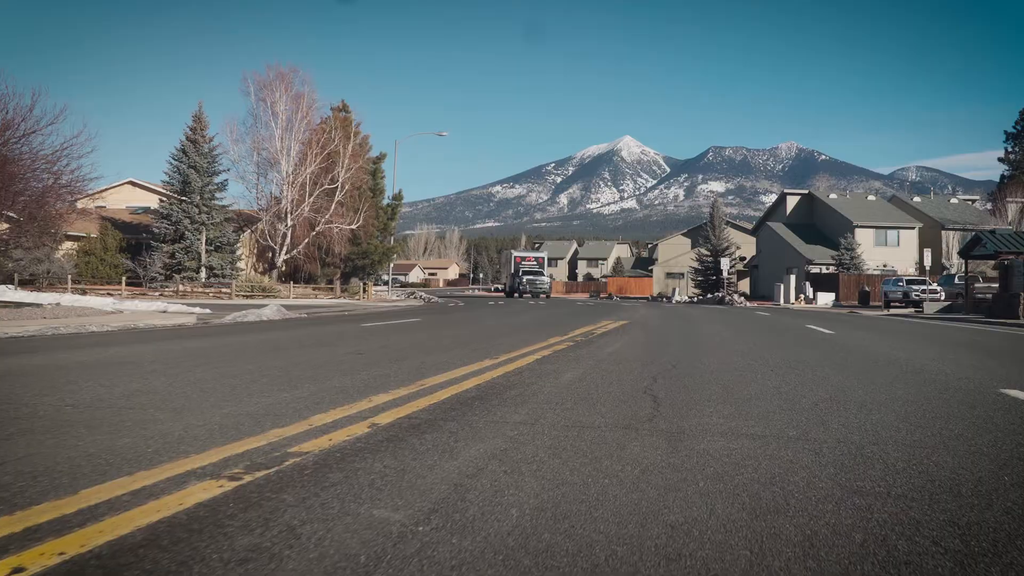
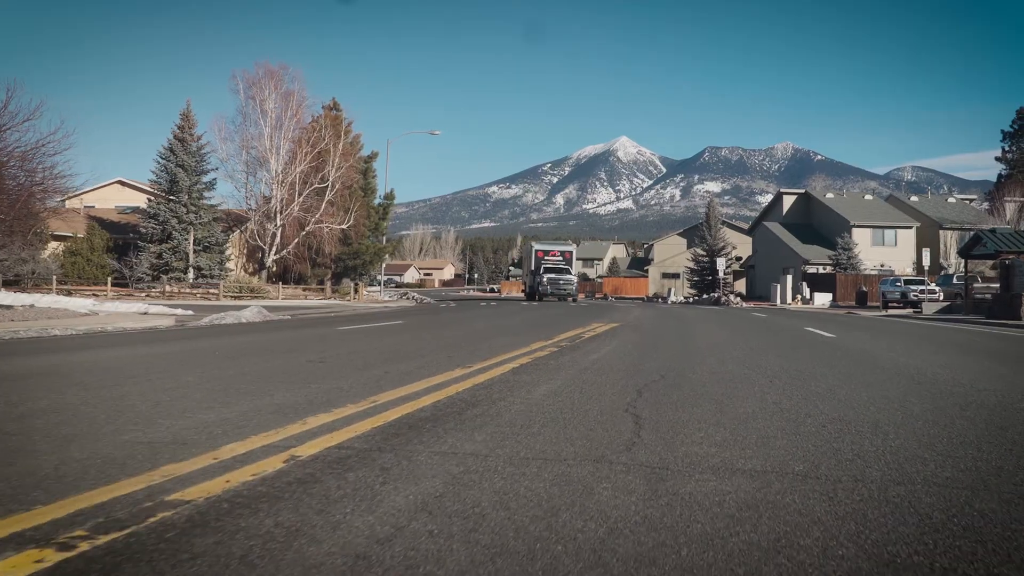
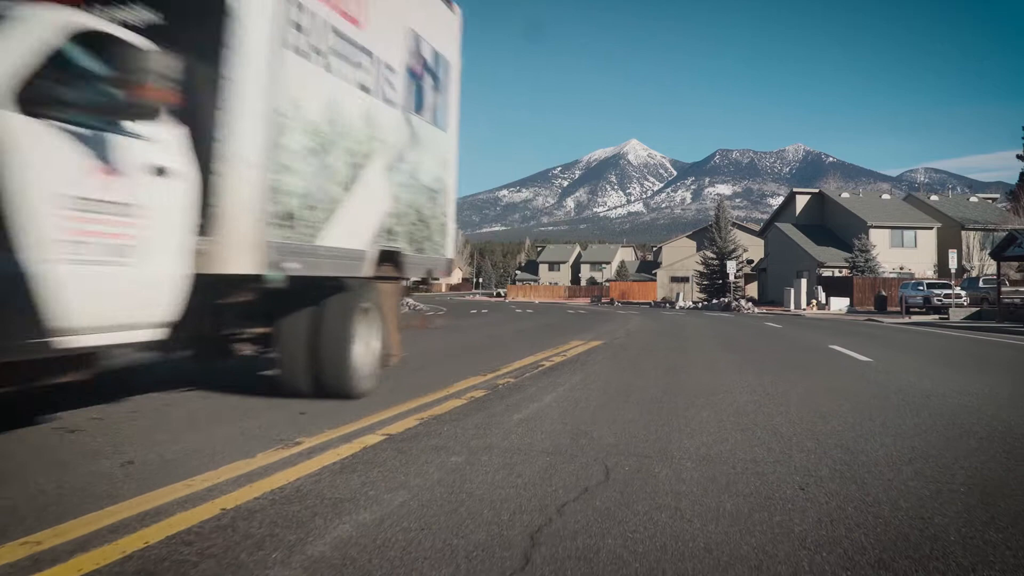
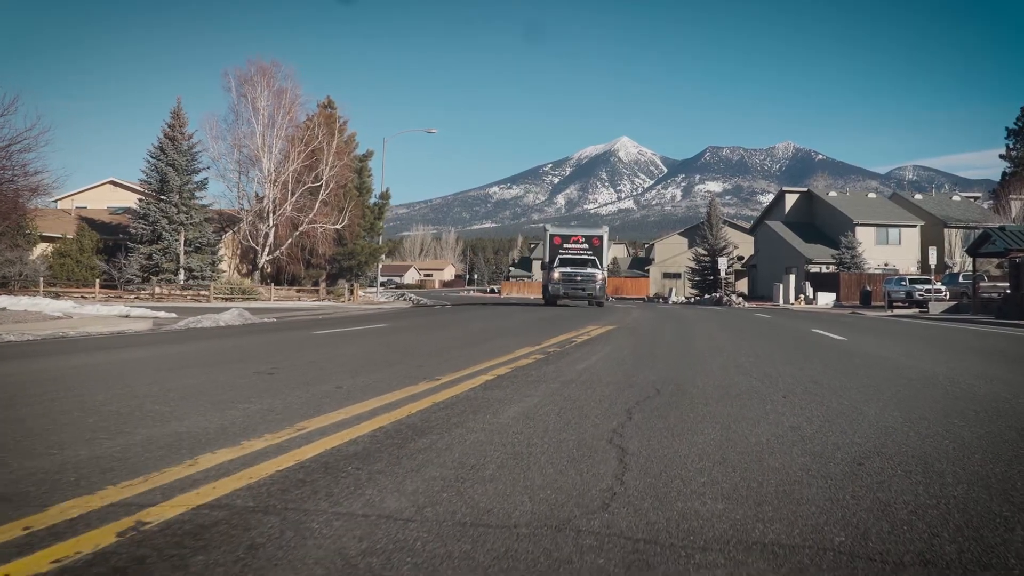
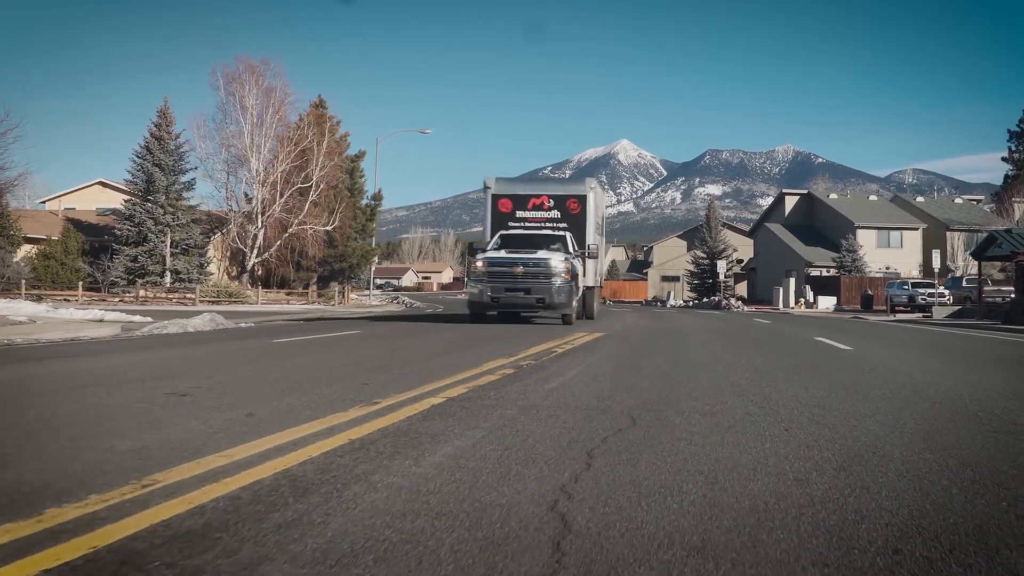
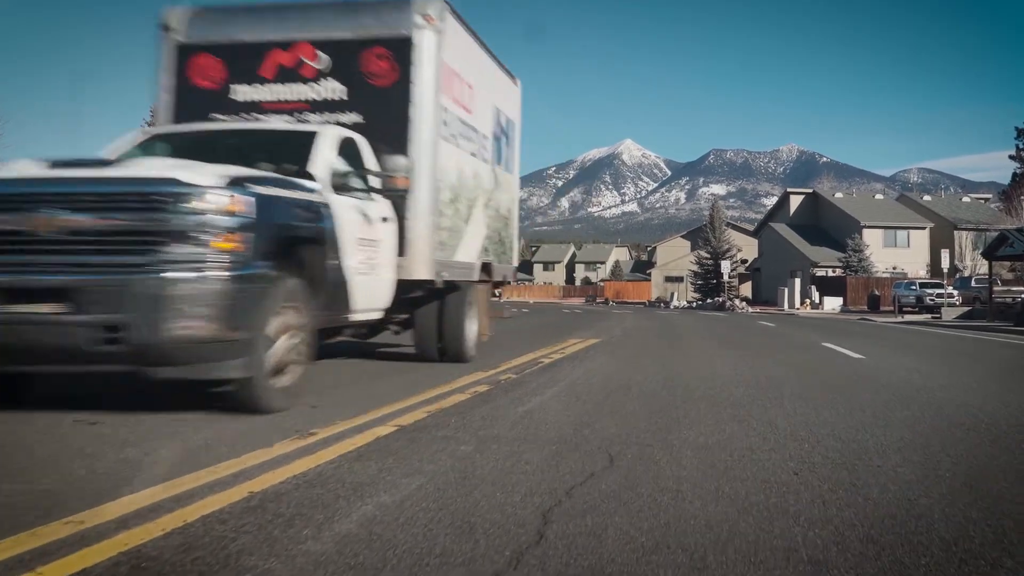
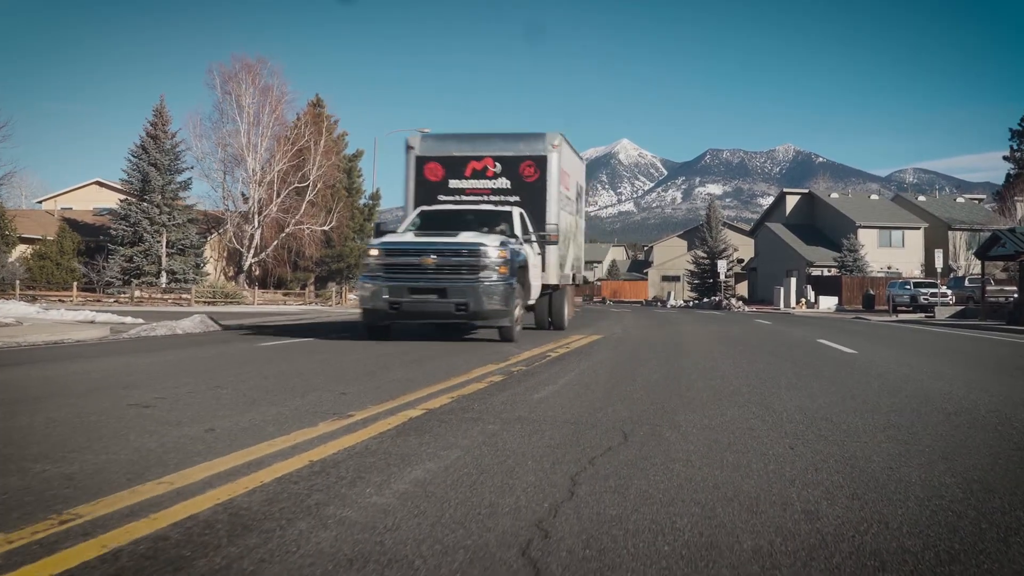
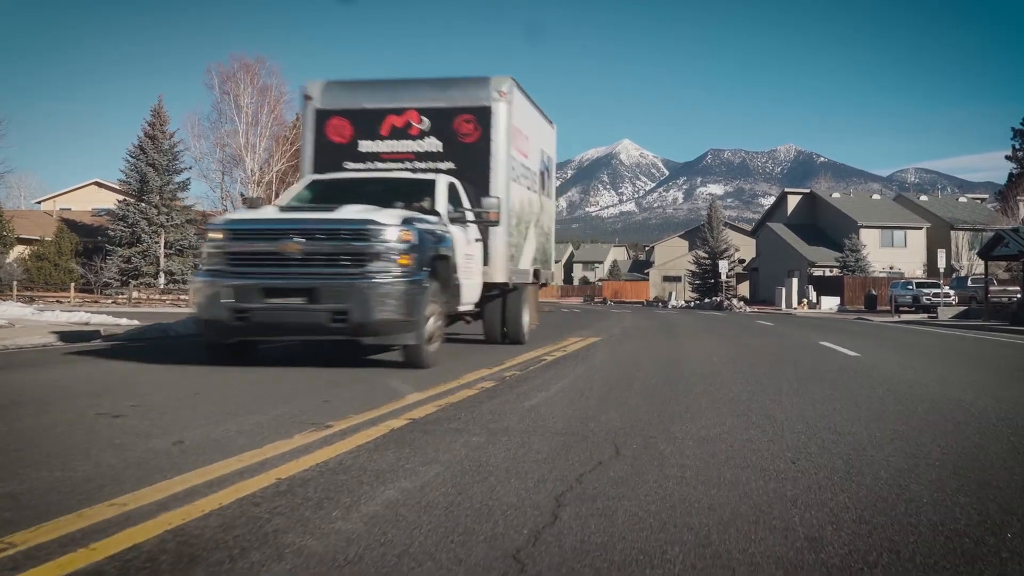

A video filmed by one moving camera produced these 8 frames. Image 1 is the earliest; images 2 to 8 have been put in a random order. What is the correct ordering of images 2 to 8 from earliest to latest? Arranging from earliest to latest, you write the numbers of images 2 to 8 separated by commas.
2, 4, 5, 7, 8, 6, 3
